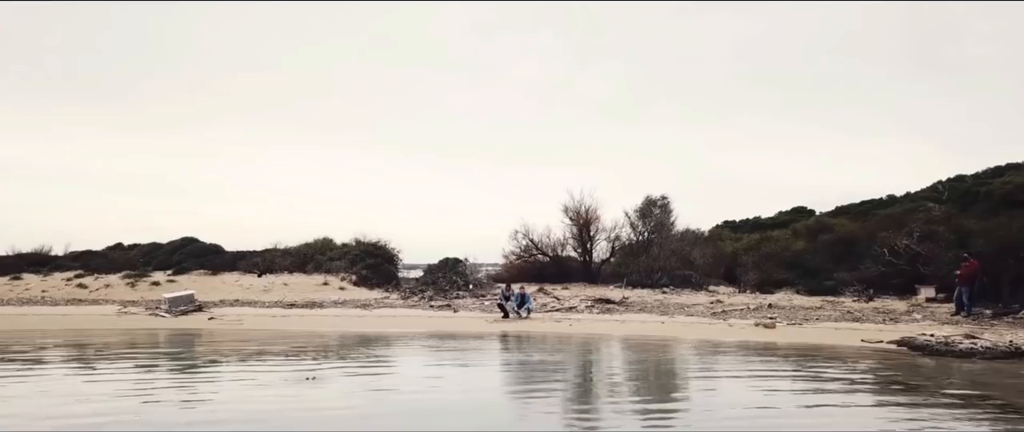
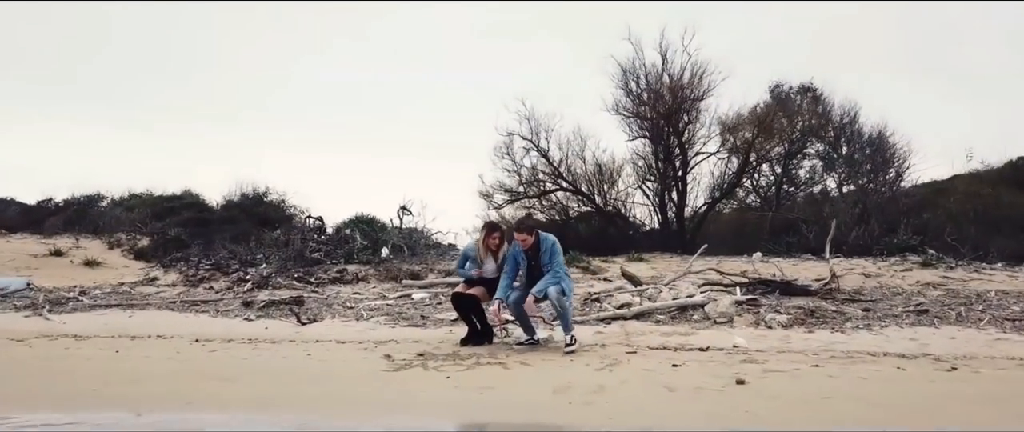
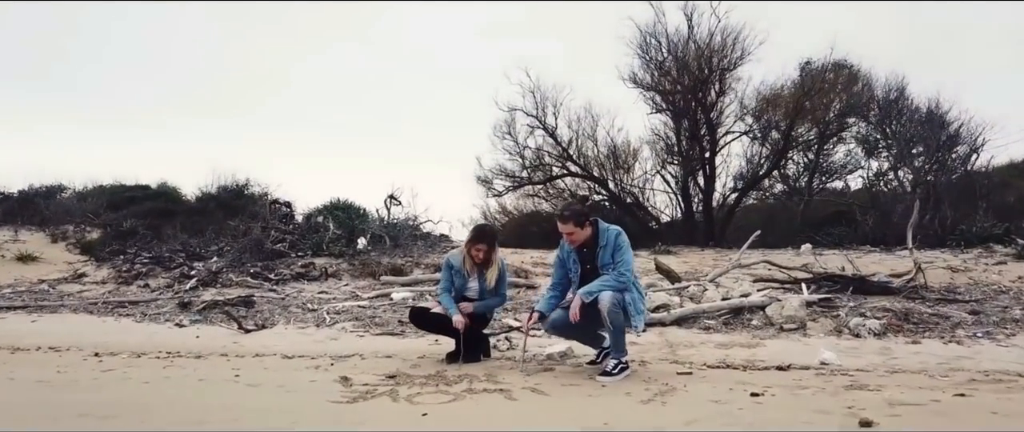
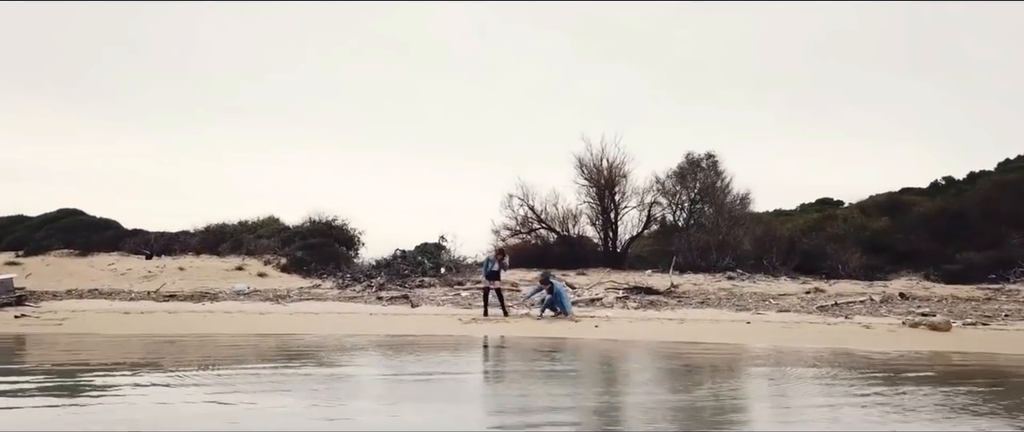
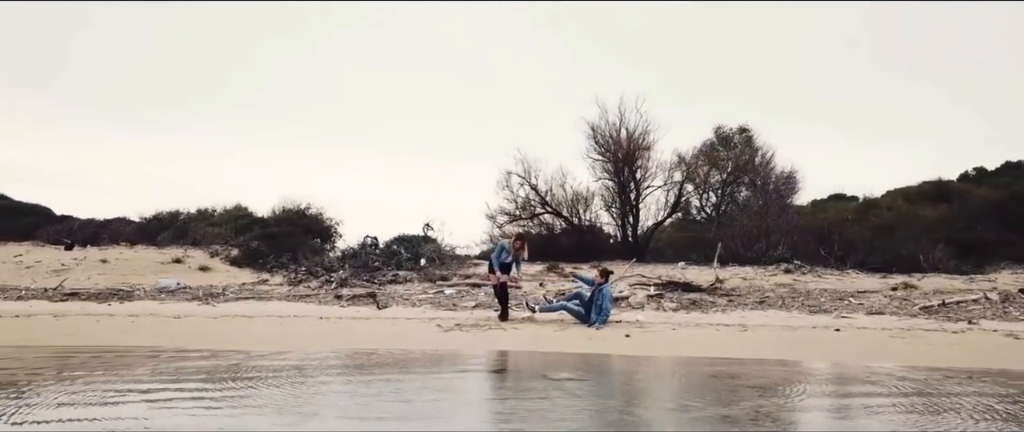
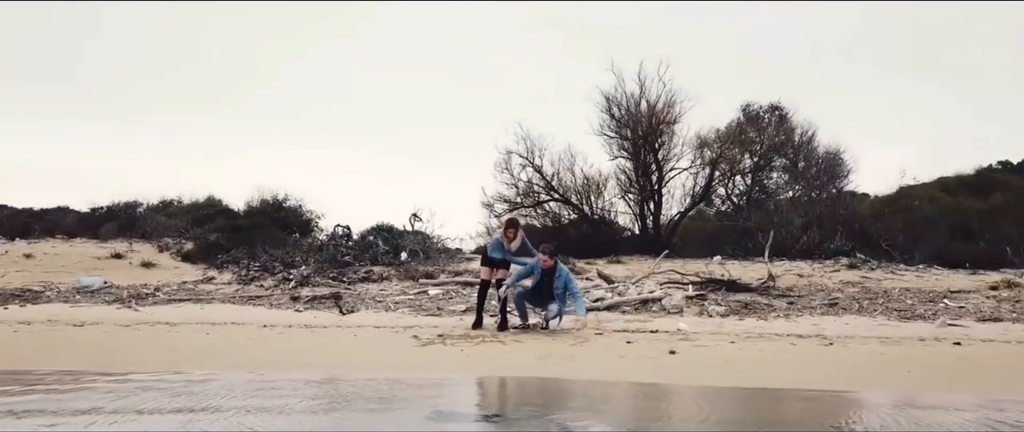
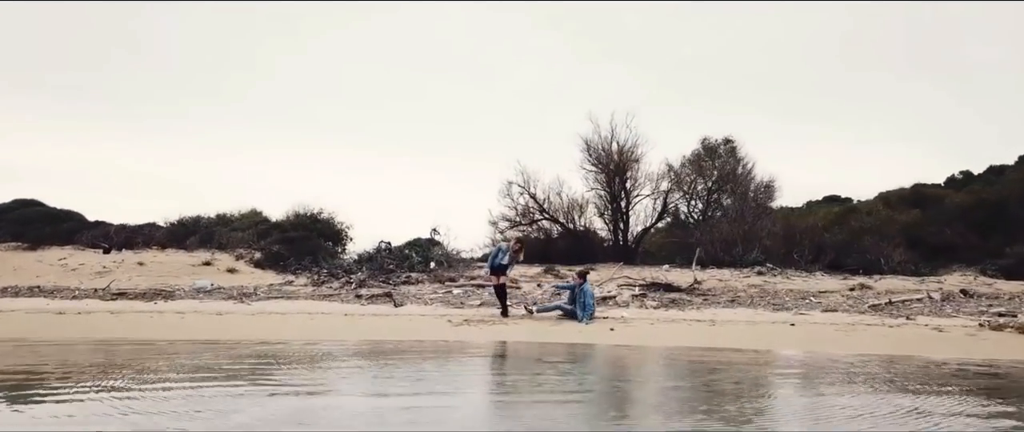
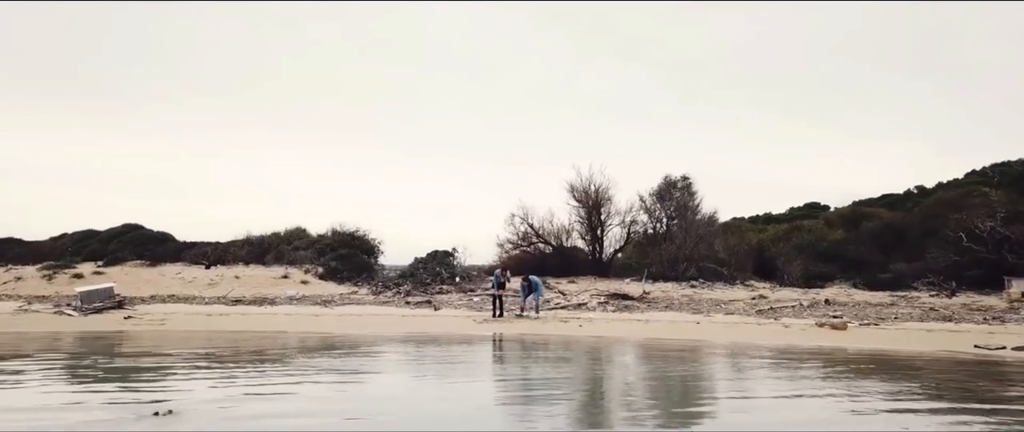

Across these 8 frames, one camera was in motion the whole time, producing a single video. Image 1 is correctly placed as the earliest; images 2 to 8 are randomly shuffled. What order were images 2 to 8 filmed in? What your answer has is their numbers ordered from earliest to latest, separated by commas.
8, 4, 7, 5, 6, 2, 3
